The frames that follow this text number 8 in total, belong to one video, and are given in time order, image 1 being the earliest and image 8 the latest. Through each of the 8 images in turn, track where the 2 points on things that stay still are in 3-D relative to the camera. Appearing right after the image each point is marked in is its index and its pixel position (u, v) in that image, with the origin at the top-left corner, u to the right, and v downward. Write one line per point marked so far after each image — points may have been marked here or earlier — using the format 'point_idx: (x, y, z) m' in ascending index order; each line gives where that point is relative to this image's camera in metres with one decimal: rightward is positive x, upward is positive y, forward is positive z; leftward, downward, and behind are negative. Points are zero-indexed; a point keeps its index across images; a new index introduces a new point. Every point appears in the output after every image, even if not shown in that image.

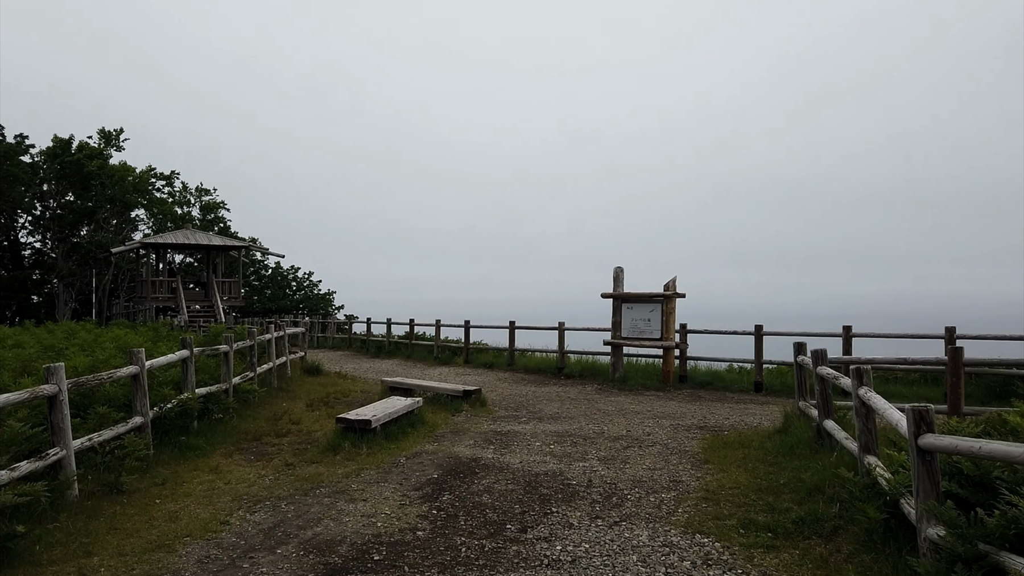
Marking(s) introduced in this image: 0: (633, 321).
0: (+1.9, -0.5, +12.0) m
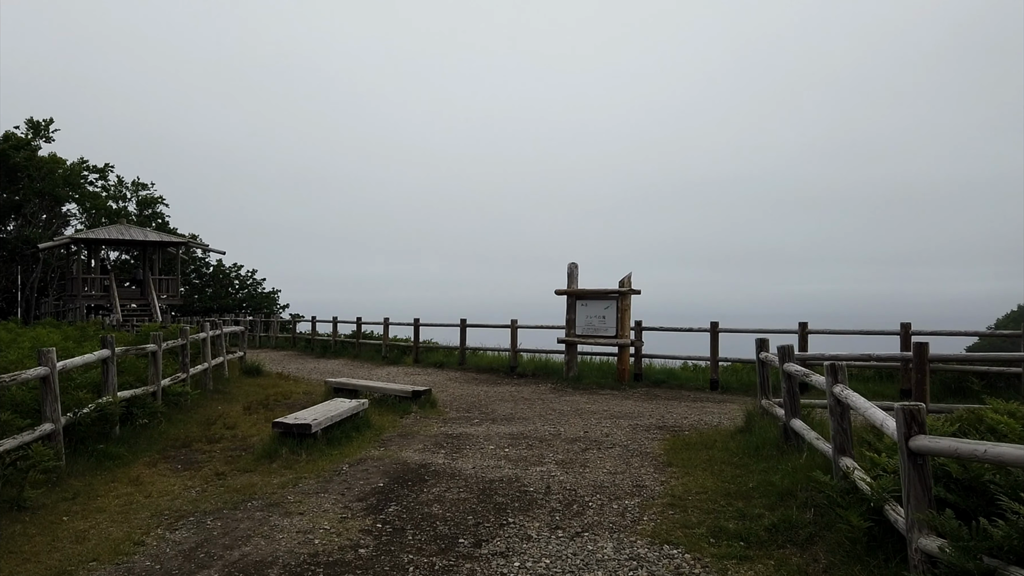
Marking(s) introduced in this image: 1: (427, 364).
0: (+1.2, -0.5, +11.7) m
1: (-1.6, -1.5, +14.2) m
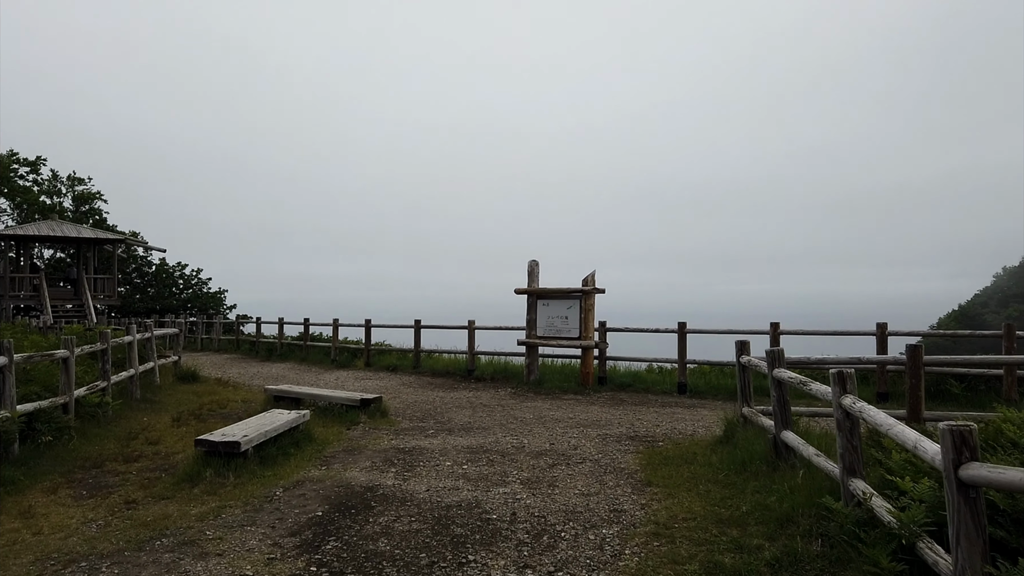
0: (+0.5, -0.5, +11.1) m
1: (-2.4, -1.4, +13.4) m
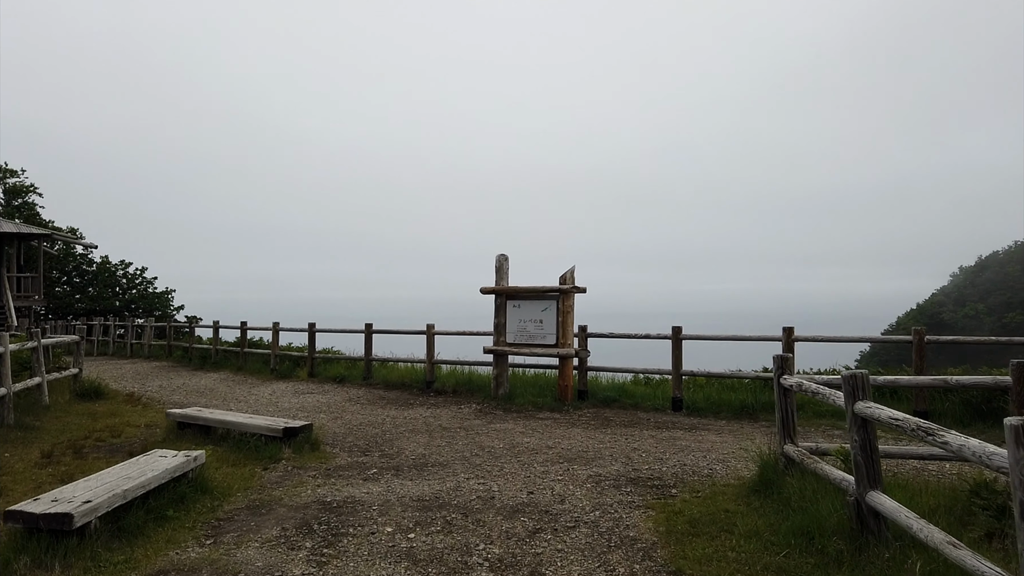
0: (+0.1, -0.4, +9.5) m
1: (-2.9, -1.4, +11.7) m
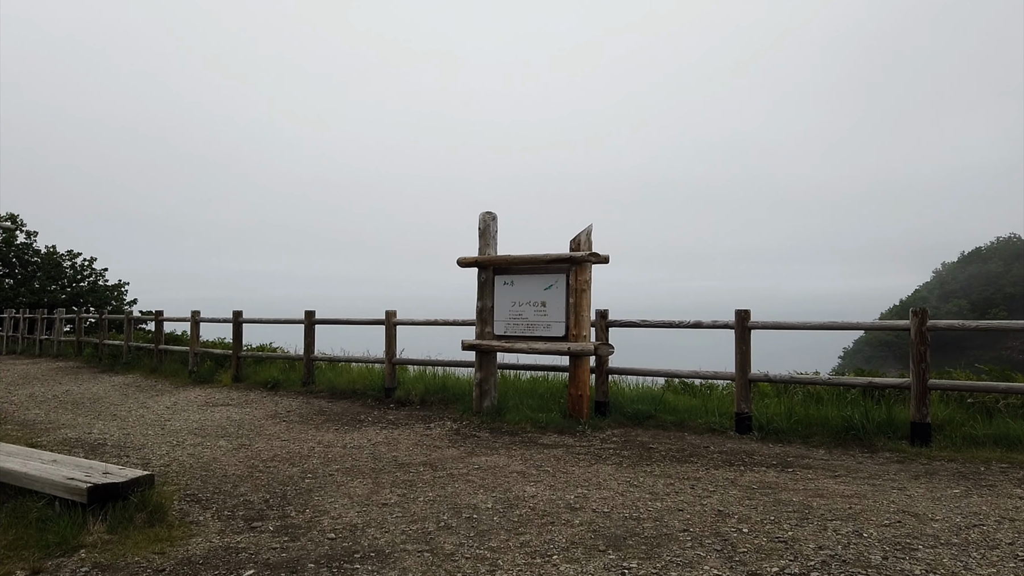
0: (0.0, -0.2, +6.7) m
1: (-3.1, -1.2, +8.9) m
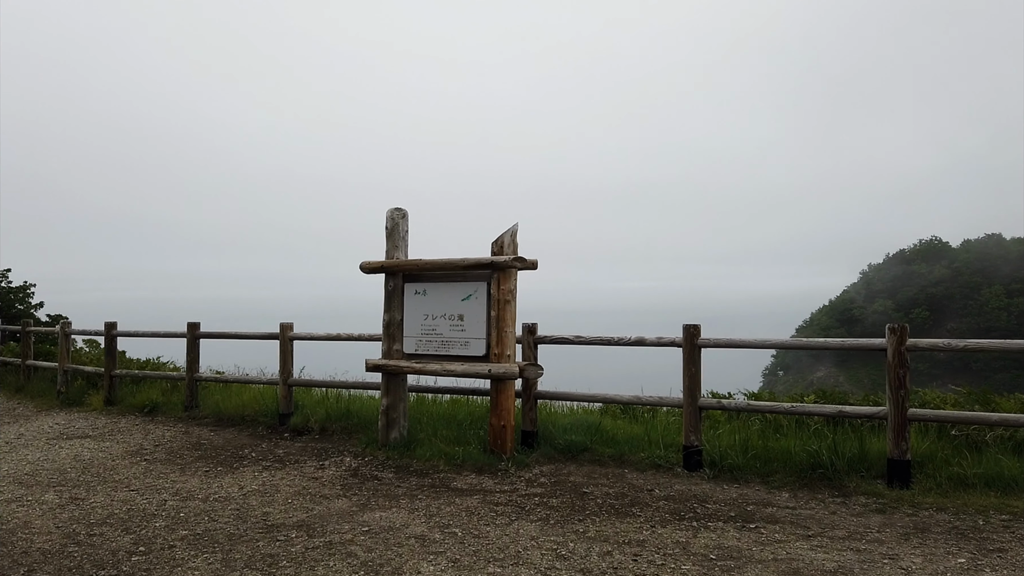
0: (-0.7, -0.2, +5.7) m
1: (-3.9, -1.2, +7.6) m
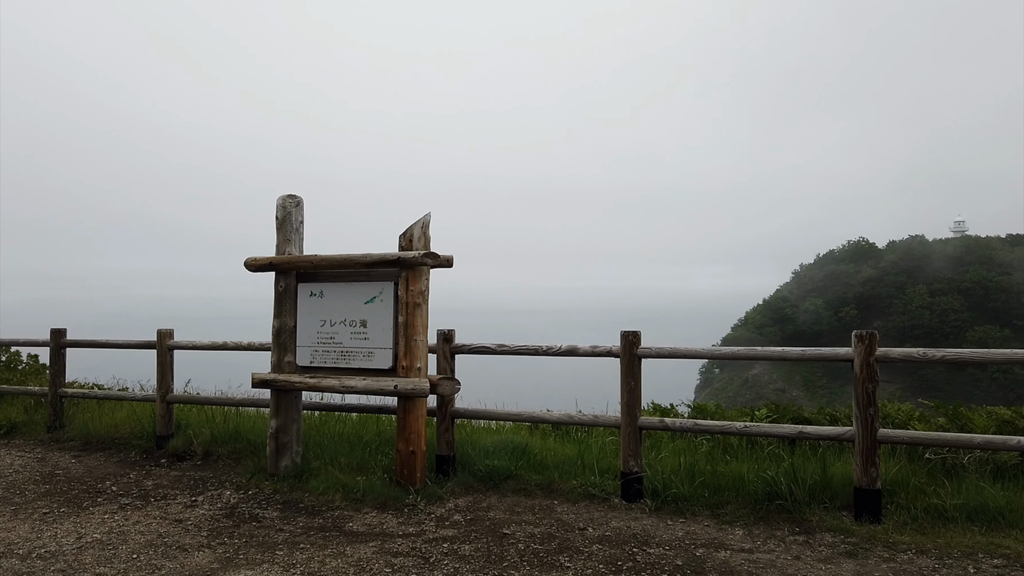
0: (-1.2, -0.2, +4.9) m
1: (-4.6, -1.2, +6.5) m
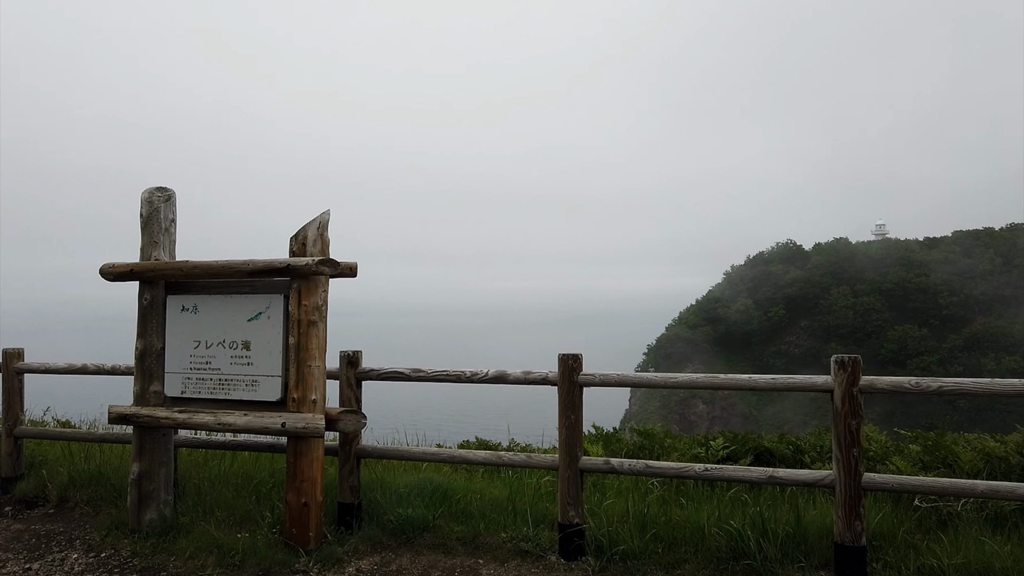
0: (-1.7, -0.3, +4.0) m
1: (-5.2, -1.3, +5.3) m
